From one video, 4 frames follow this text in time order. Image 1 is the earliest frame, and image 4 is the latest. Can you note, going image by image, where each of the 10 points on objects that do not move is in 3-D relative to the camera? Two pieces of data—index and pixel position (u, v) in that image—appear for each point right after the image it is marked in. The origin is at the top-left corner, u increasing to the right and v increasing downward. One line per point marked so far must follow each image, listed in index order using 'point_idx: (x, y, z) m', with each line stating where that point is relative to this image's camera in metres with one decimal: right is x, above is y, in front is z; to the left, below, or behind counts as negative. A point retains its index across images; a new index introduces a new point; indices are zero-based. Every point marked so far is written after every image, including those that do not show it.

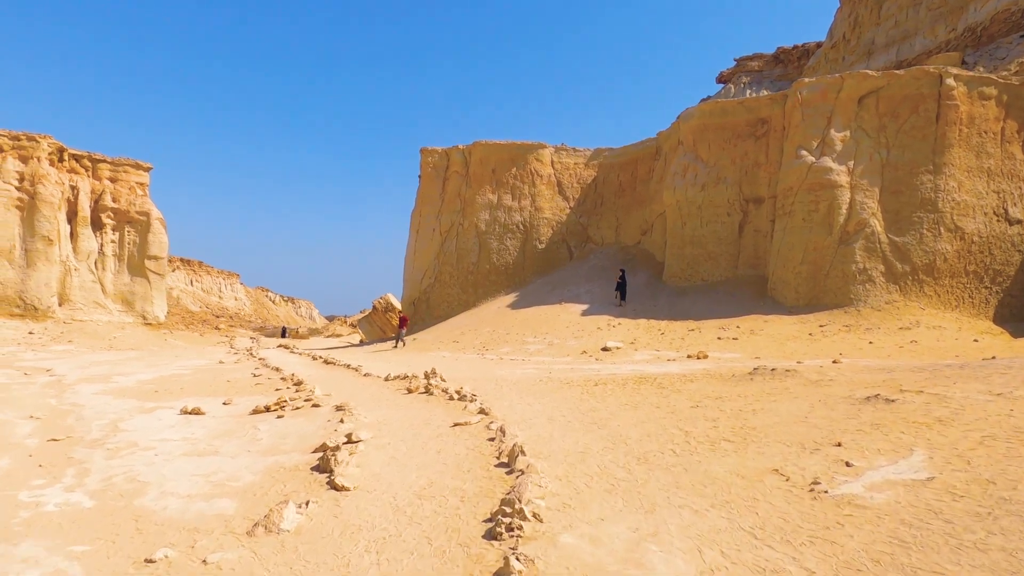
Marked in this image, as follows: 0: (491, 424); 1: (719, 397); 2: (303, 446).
0: (-0.1, -1.0, +4.9) m
1: (+1.7, -0.9, +5.7) m
2: (-1.4, -1.1, +4.6) m
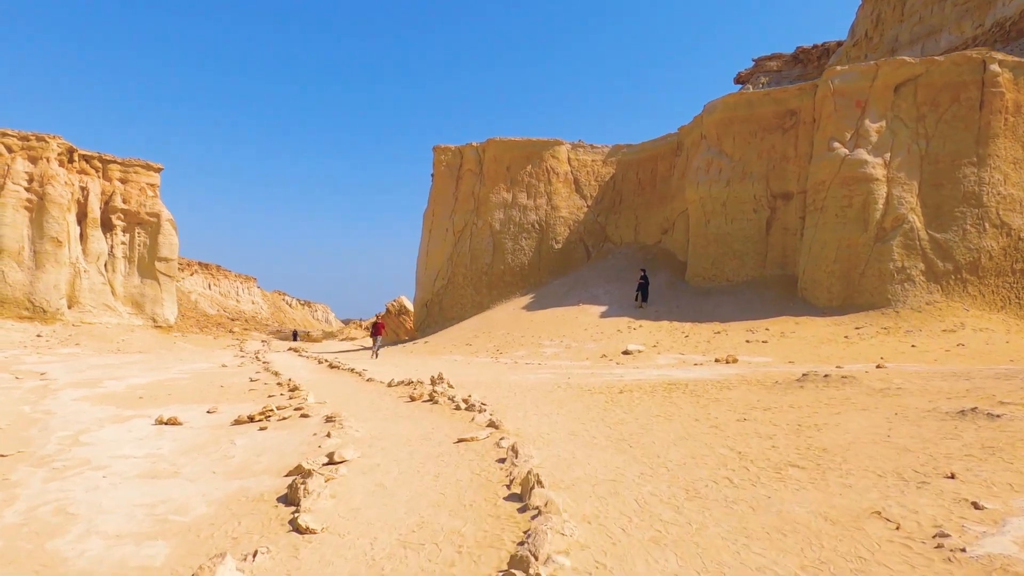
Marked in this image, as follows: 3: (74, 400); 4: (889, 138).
0: (-0.1, -0.9, +4.2) m
1: (+1.8, -0.9, +4.9) m
2: (-1.3, -1.0, +3.9) m
3: (-5.0, -1.3, +7.8) m
4: (+8.1, +3.2, +14.6) m
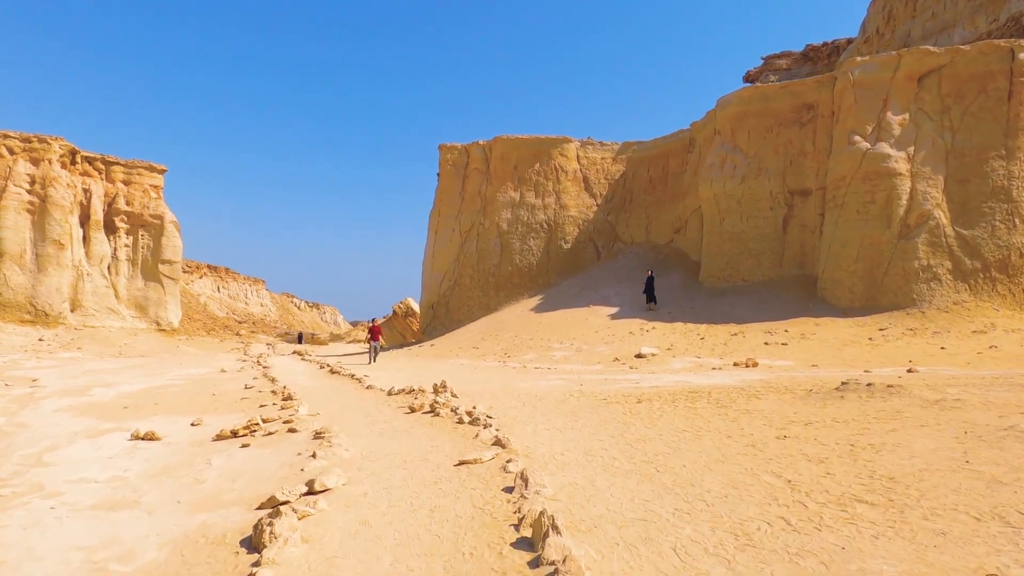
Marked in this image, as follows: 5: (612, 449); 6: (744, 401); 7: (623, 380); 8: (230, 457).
0: (0.0, -0.9, +3.6) m
1: (+1.9, -0.9, +4.3) m
2: (-1.3, -1.0, +3.4) m
3: (-4.9, -1.3, +7.3) m
4: (+8.2, +3.2, +14.0) m
5: (+0.6, -1.0, +4.0) m
6: (+1.9, -0.9, +5.7) m
7: (+1.4, -1.1, +8.4) m
8: (-1.8, -1.1, +4.4) m
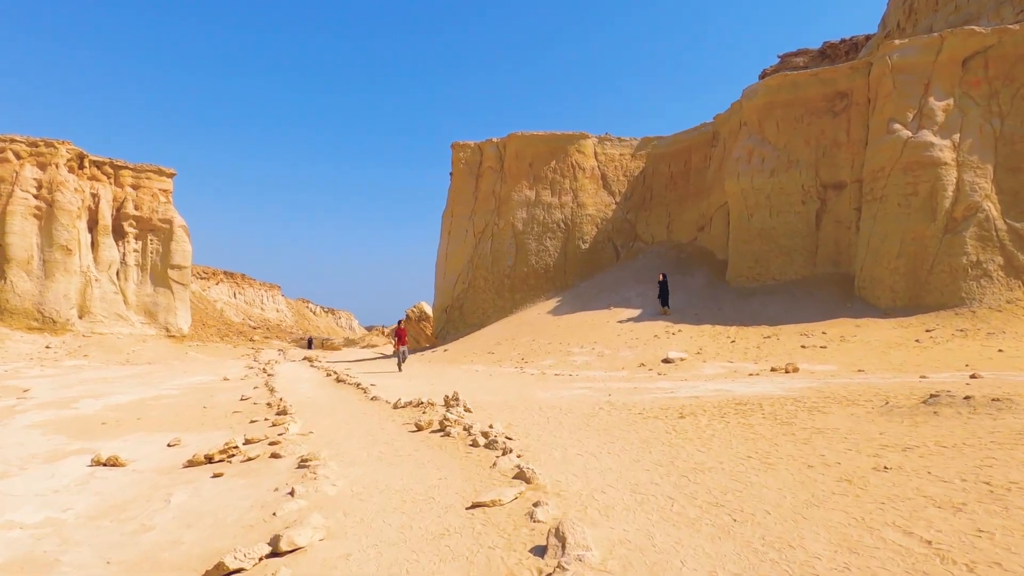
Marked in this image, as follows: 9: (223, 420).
0: (+0.1, -0.9, +2.8) m
1: (+2.0, -0.8, +3.5) m
2: (-1.2, -1.0, +2.6) m
3: (-4.7, -1.4, +6.6) m
4: (+8.5, +3.3, +13.0) m
5: (+0.7, -0.9, +3.2) m
6: (+2.1, -0.9, +4.8) m
7: (+1.6, -1.1, +7.6) m
8: (-1.7, -1.1, +3.6) m
9: (-2.8, -1.3, +6.5) m
